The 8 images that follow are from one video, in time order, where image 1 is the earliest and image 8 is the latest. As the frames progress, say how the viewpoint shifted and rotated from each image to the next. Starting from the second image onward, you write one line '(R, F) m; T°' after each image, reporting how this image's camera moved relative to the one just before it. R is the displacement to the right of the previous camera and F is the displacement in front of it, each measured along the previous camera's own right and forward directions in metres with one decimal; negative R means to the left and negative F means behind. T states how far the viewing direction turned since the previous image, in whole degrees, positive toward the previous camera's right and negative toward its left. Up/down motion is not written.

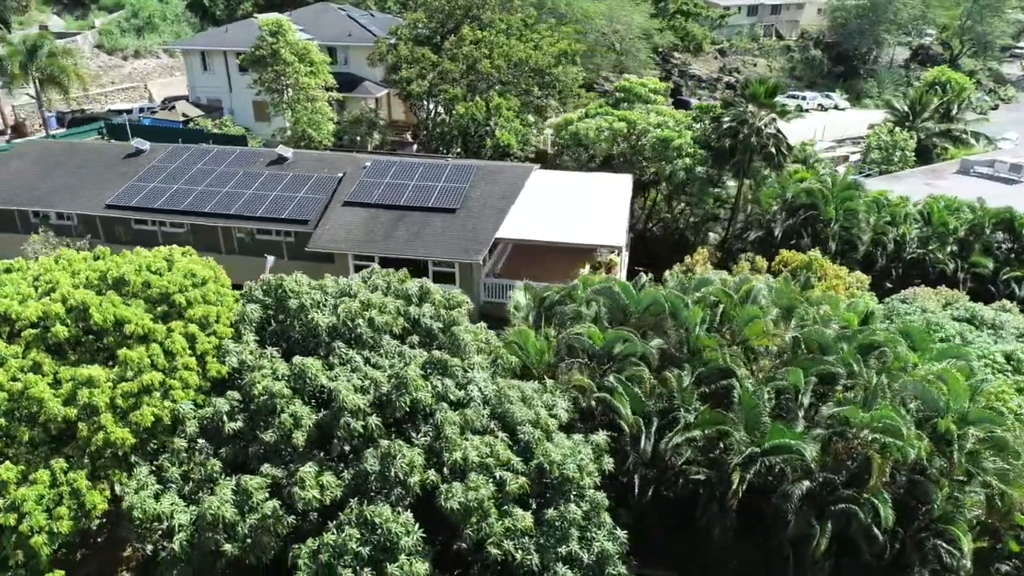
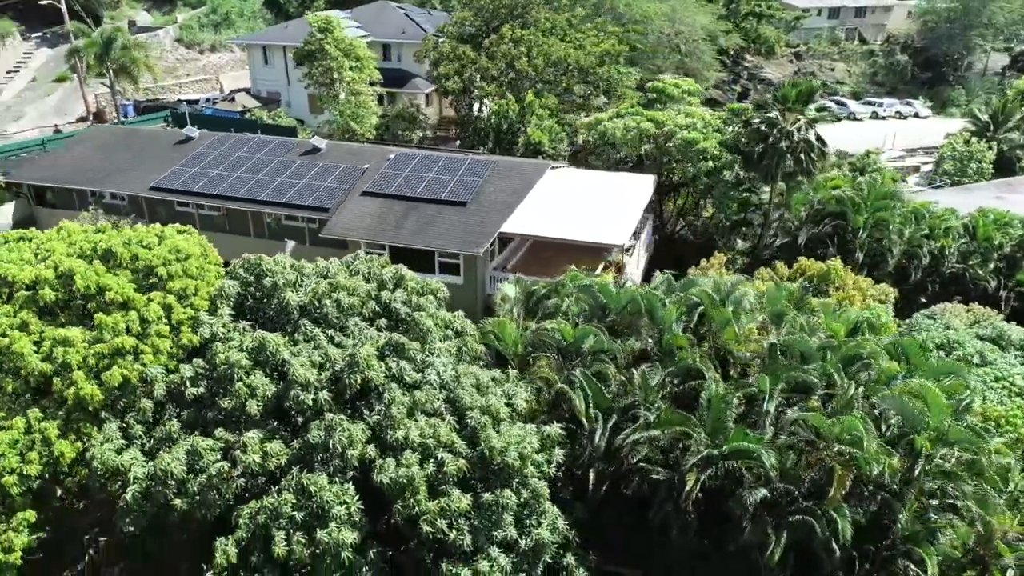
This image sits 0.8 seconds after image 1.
(+2.7, -0.3) m; -6°
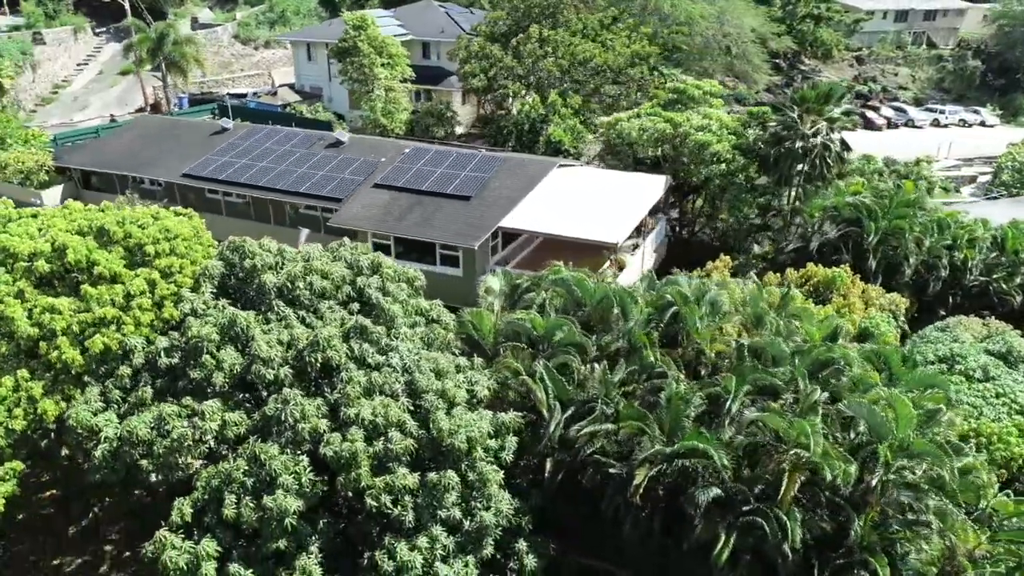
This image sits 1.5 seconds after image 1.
(+2.4, -0.4) m; -5°
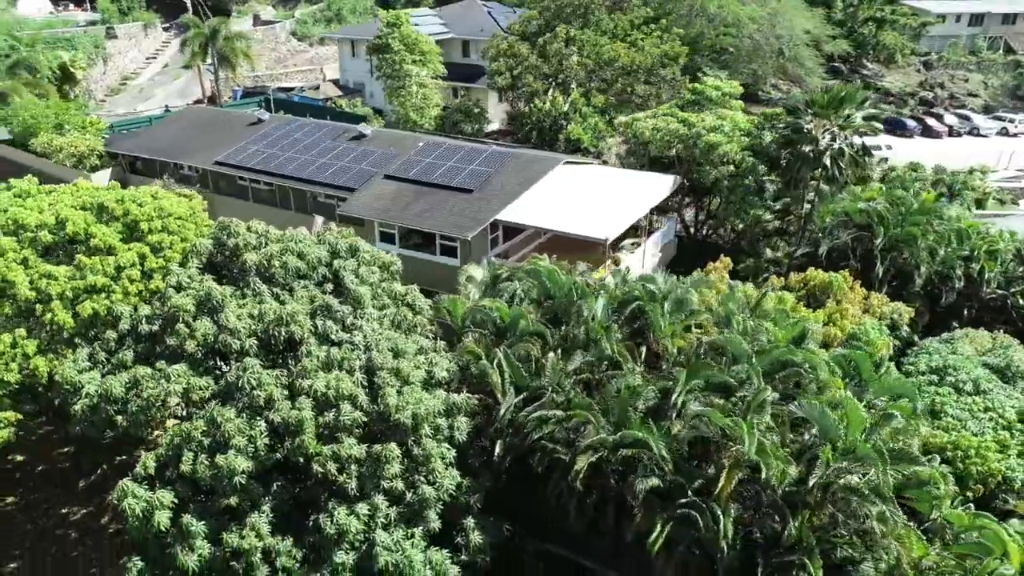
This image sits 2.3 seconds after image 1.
(+2.7, -0.5) m; -5°
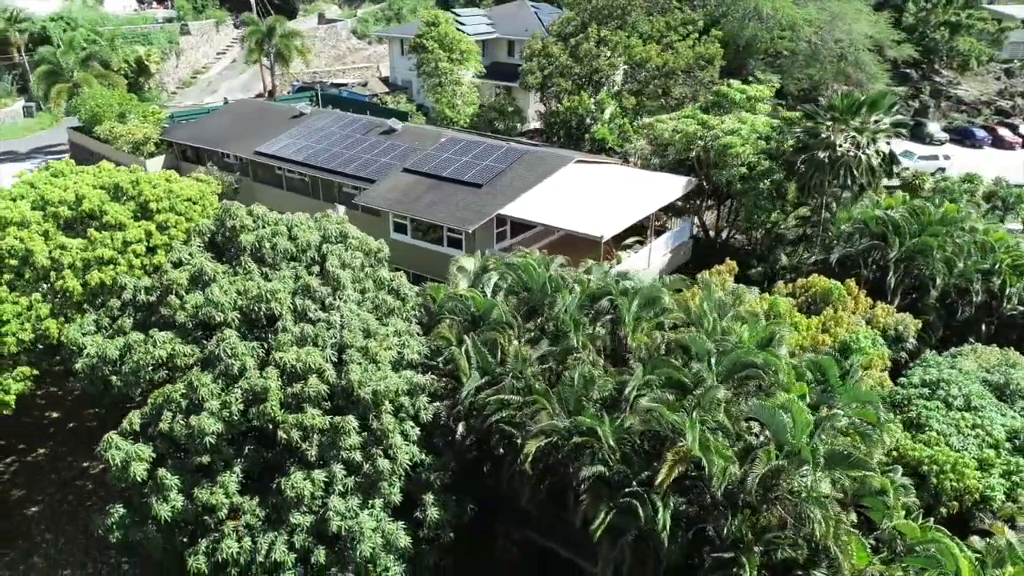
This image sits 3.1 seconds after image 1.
(+2.7, -0.6) m; -6°
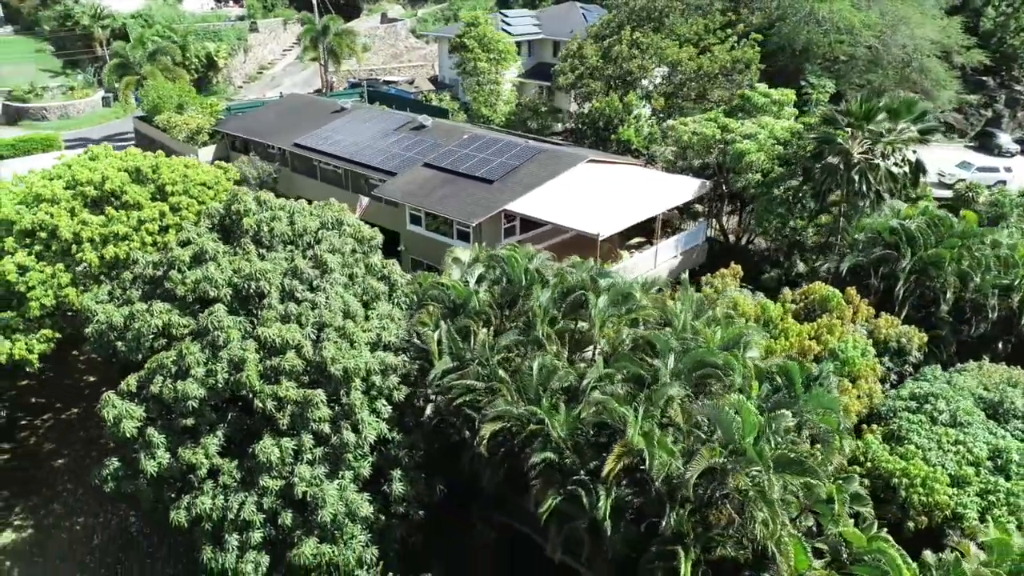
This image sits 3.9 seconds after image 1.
(+2.8, -0.6) m; -6°
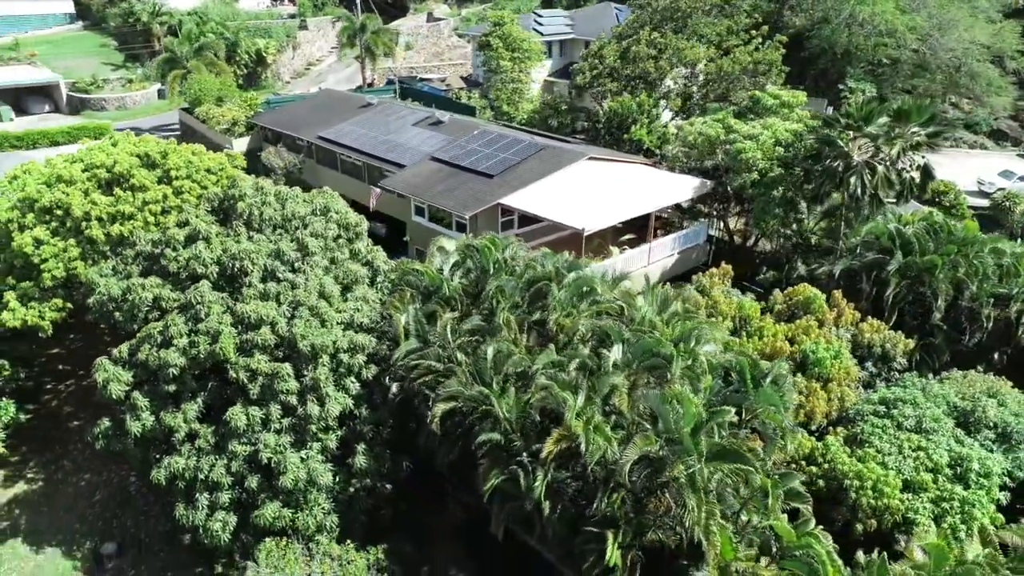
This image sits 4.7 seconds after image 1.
(+2.8, -0.6) m; -5°
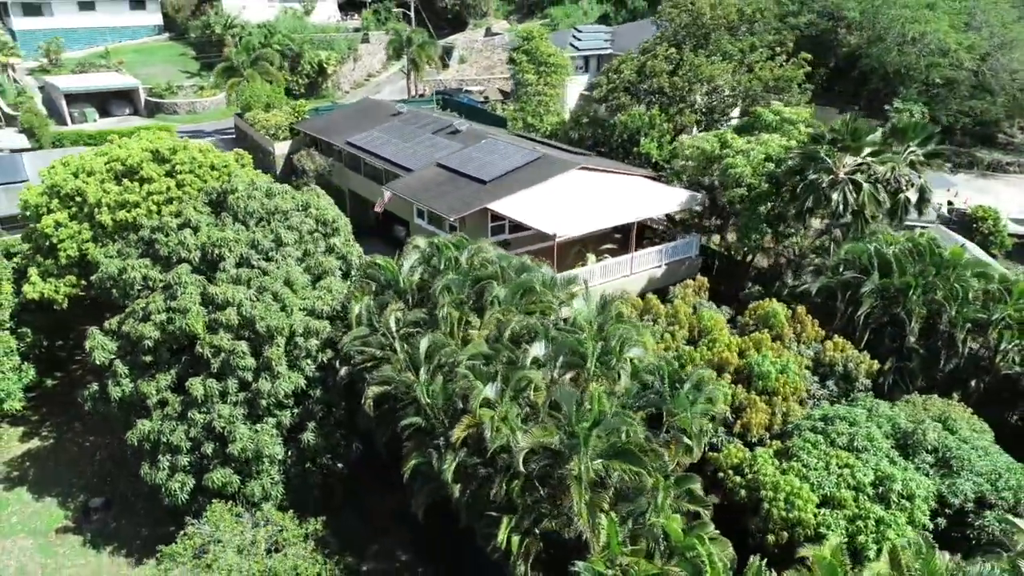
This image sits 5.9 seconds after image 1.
(+4.2, -0.8) m; -7°
